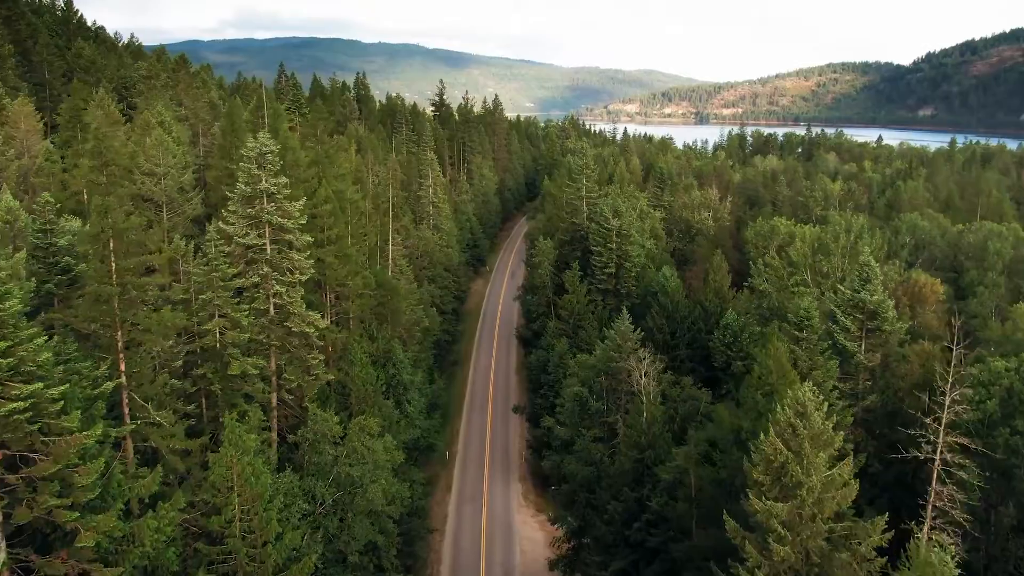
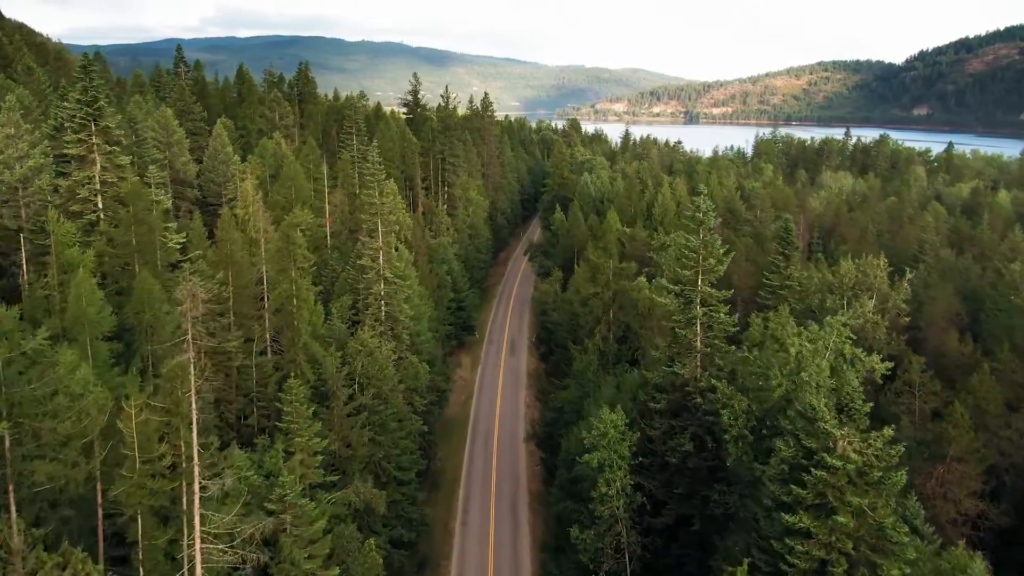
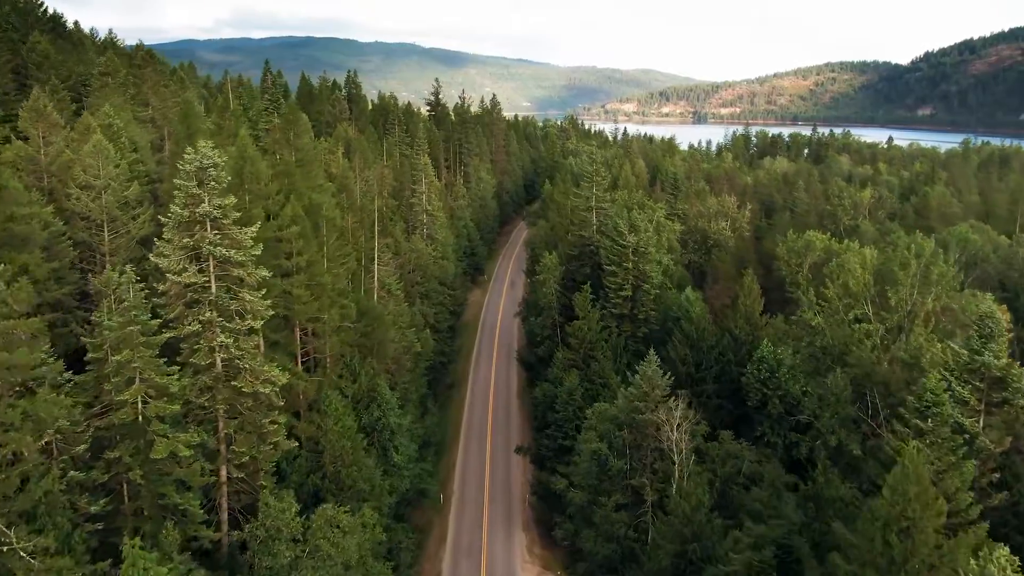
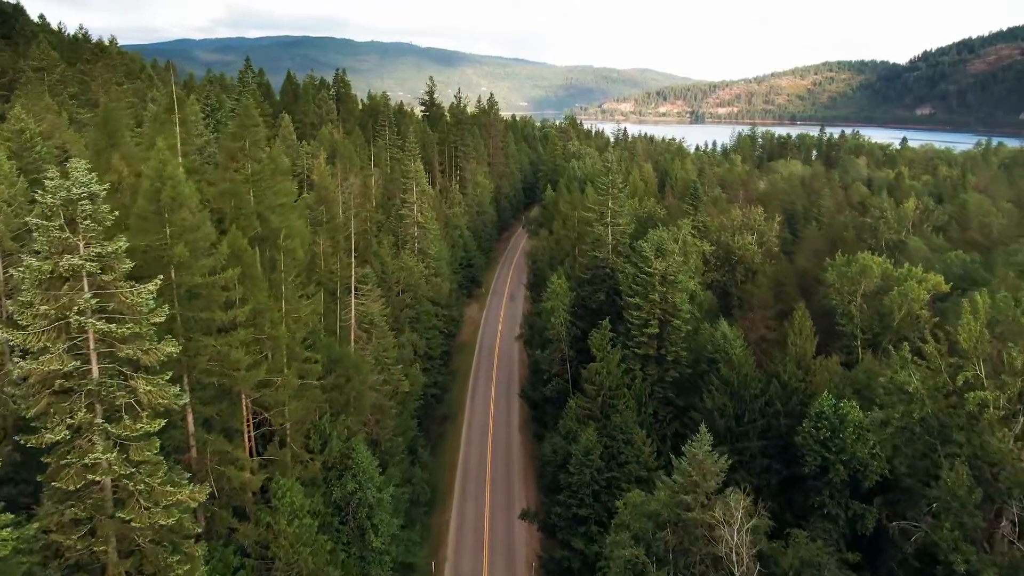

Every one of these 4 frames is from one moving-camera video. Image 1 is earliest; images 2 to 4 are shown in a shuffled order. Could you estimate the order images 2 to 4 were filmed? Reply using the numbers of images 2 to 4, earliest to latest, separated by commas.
3, 4, 2
